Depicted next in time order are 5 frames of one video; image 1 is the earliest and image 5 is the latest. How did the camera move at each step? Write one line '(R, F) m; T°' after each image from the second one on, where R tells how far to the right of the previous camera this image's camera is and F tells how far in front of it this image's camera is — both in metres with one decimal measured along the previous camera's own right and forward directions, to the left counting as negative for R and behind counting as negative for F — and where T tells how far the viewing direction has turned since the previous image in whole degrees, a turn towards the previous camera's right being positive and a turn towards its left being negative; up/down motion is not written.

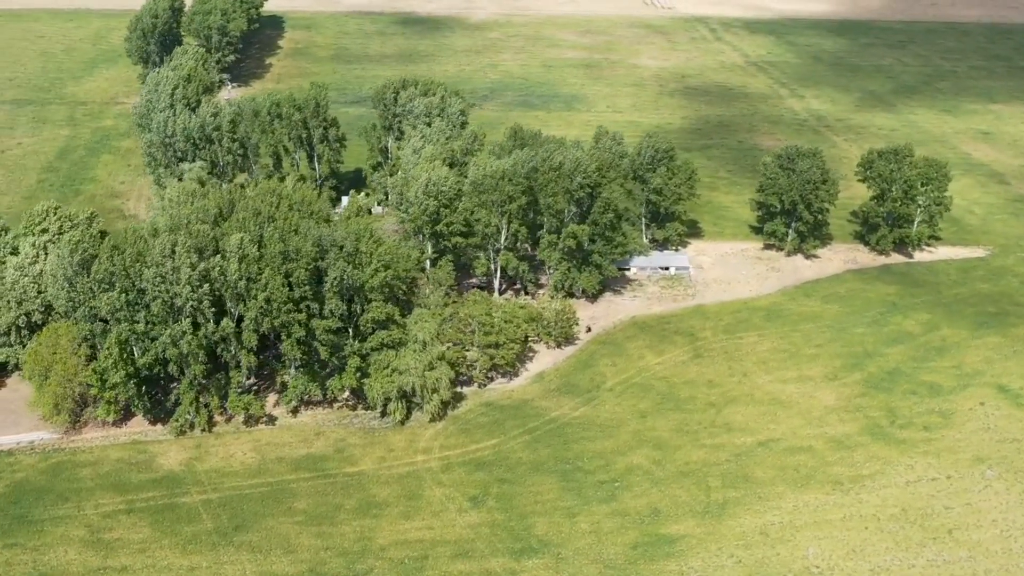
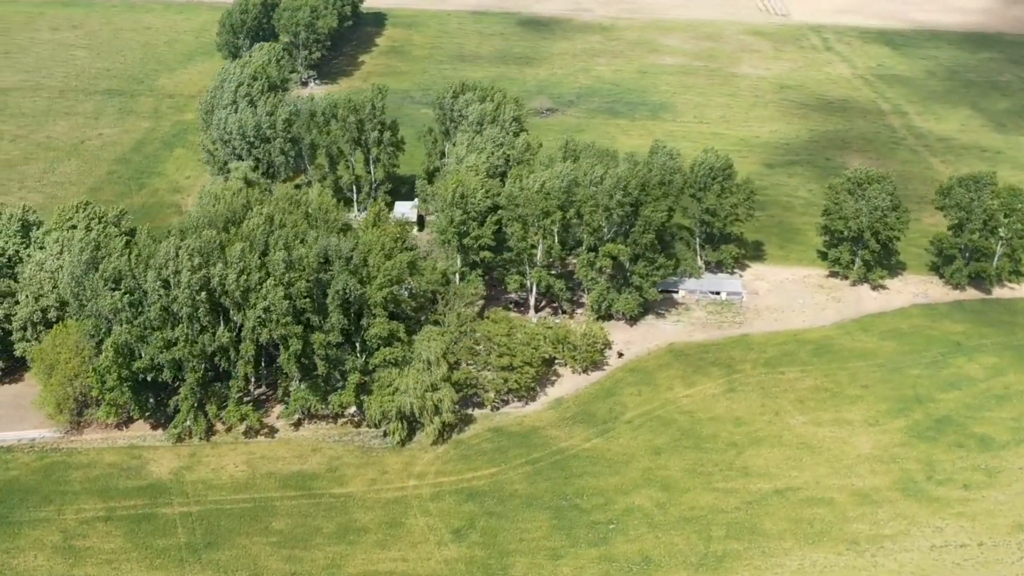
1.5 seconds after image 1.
(+5.8, +3.2) m; -7°
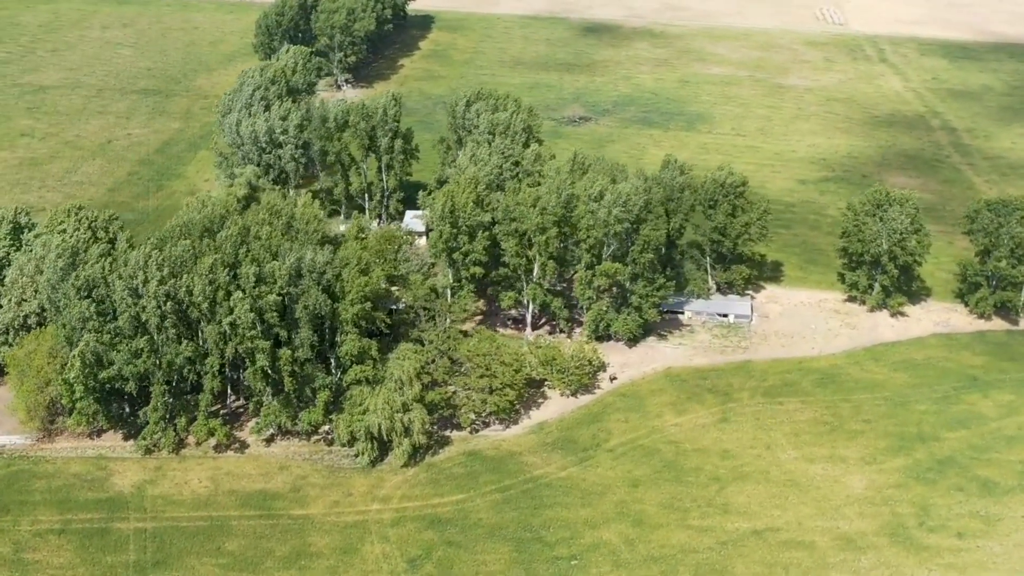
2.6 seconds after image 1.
(+4.5, +2.2) m; -4°
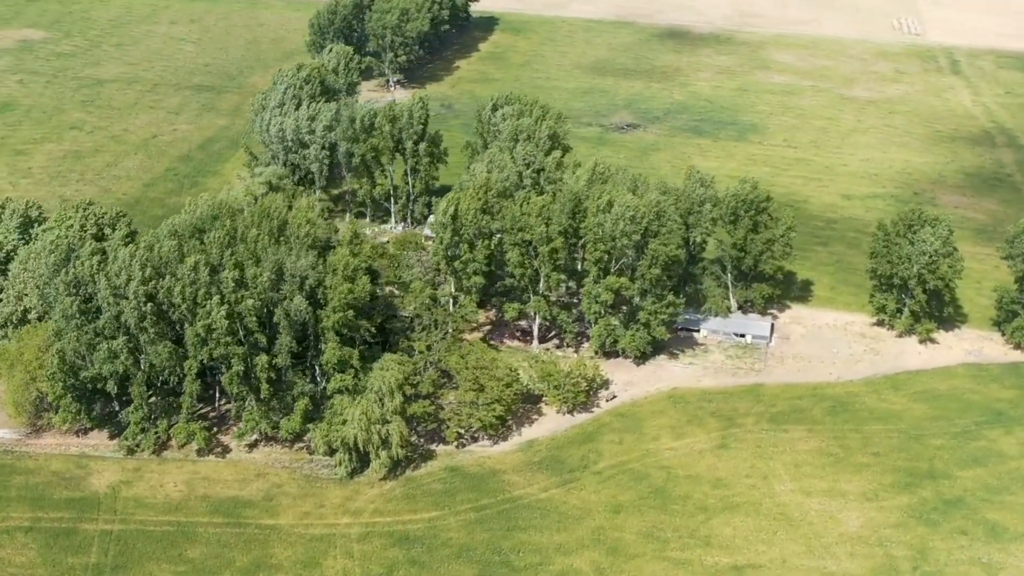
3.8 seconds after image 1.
(+4.6, +2.0) m; -5°
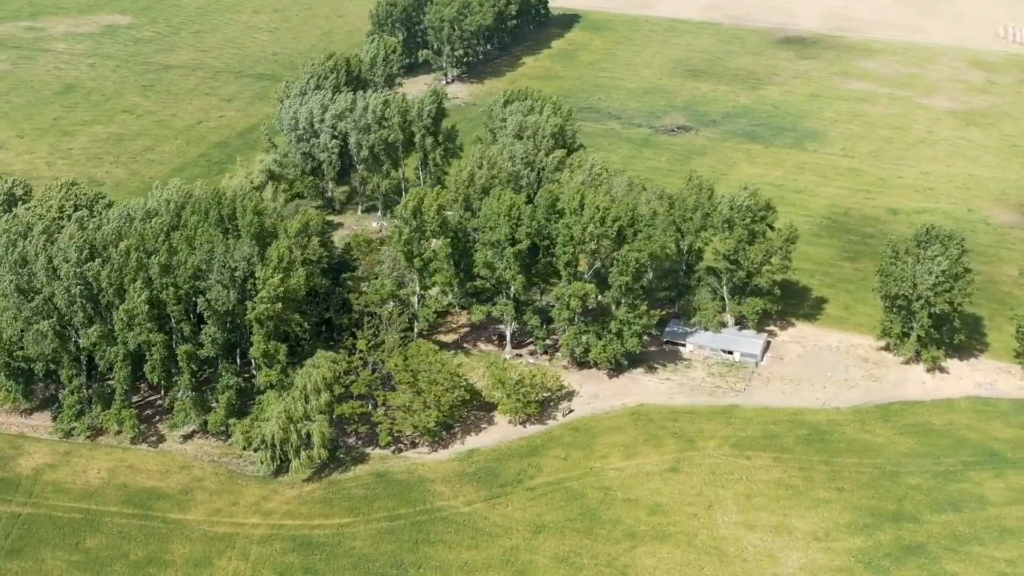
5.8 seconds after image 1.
(+8.4, +3.4) m; -7°
